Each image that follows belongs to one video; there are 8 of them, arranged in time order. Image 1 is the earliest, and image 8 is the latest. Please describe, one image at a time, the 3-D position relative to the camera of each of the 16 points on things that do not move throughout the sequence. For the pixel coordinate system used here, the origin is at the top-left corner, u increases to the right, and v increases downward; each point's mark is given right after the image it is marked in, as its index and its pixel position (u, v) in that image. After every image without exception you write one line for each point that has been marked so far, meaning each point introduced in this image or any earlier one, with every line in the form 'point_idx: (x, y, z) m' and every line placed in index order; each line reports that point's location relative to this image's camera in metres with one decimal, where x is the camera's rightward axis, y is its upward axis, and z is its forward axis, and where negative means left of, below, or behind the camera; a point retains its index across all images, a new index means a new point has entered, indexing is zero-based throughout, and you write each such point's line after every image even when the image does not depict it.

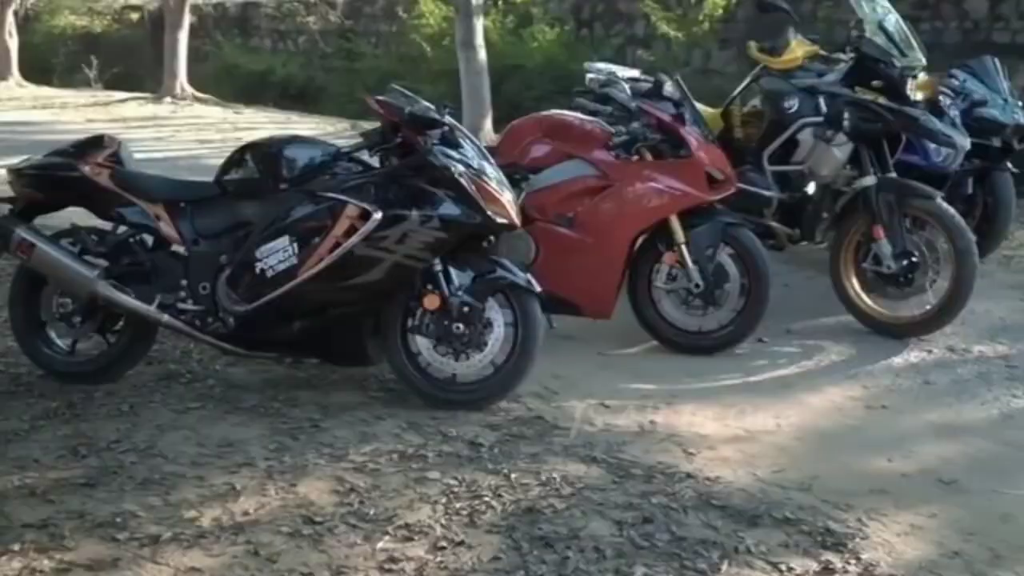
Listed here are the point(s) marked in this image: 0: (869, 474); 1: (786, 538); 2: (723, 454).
0: (+1.1, -0.6, +4.3) m
1: (+0.8, -0.7, +3.8) m
2: (+0.7, -0.5, +4.4) m
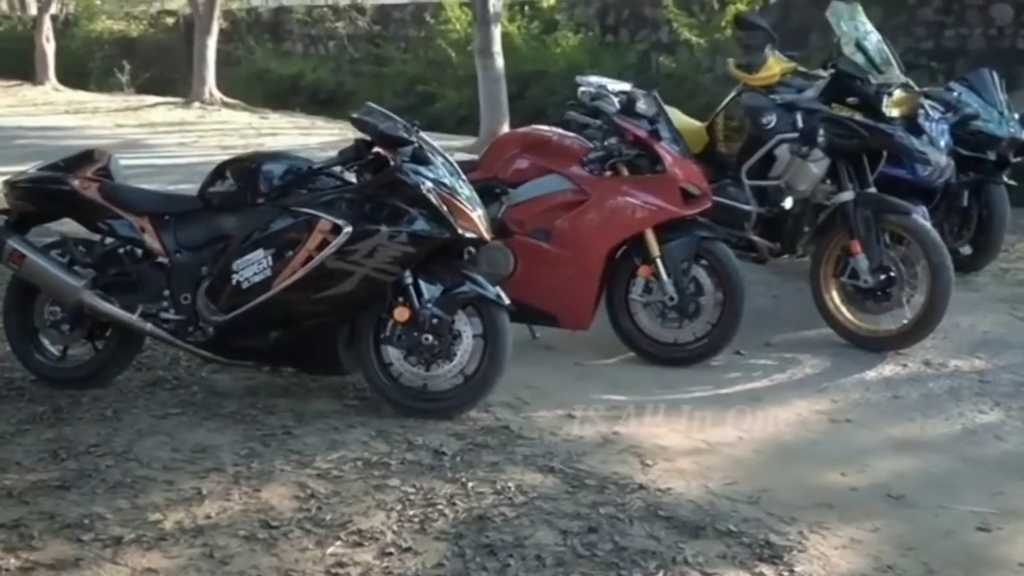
0: (+1.0, -0.6, +4.4) m
1: (+0.6, -0.7, +4.0) m
2: (+0.5, -0.6, +4.6) m
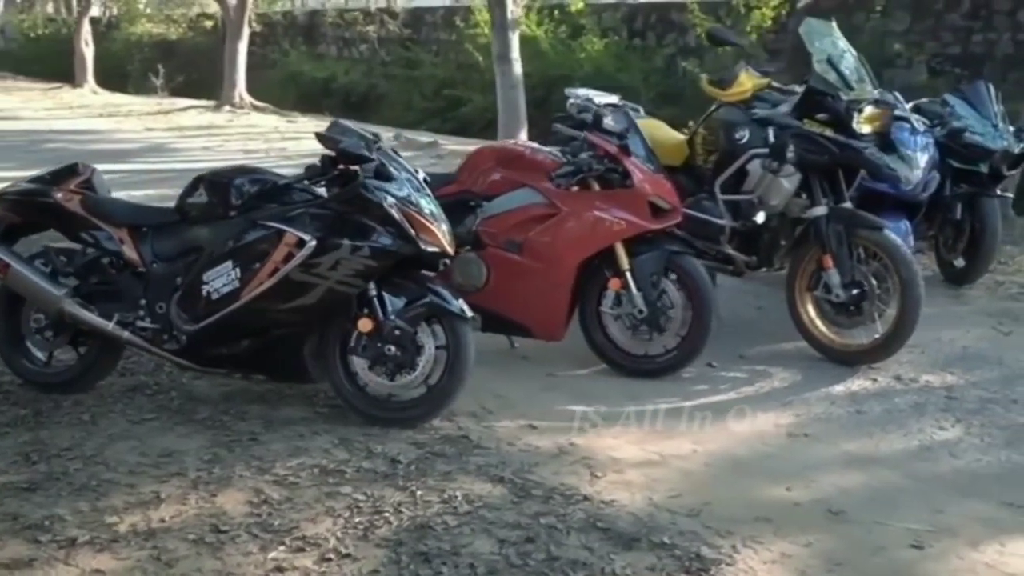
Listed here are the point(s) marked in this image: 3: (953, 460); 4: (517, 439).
0: (+0.8, -0.7, +4.5) m
1: (+0.4, -0.8, +4.1) m
2: (+0.4, -0.6, +4.7) m
3: (+1.5, -0.6, +4.9) m
4: (0.0, -0.5, +5.0) m
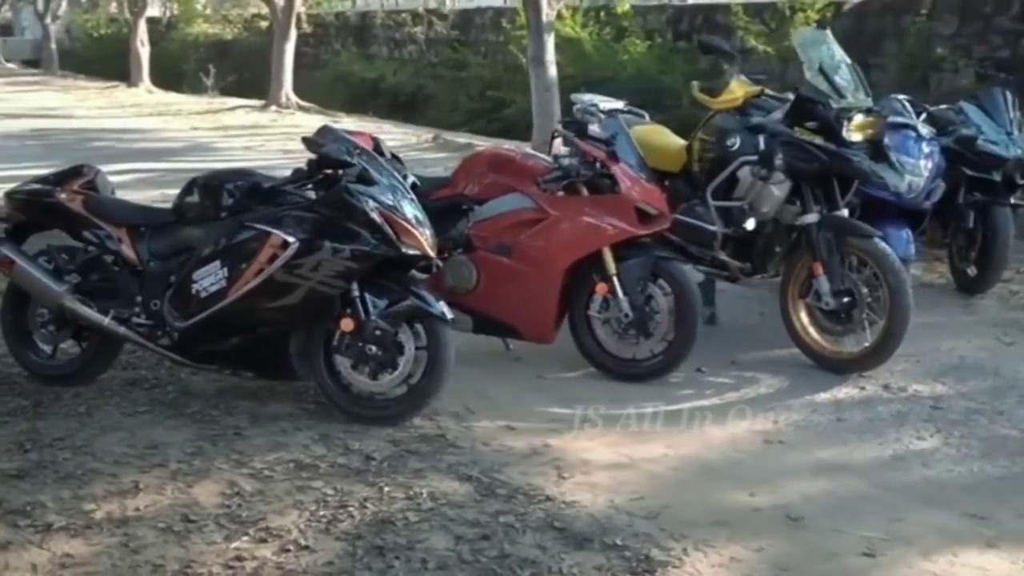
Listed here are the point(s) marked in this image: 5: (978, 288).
0: (+0.7, -0.7, +4.6) m
1: (+0.3, -0.8, +4.2) m
2: (+0.3, -0.6, +4.8) m
3: (+1.4, -0.6, +4.9) m
4: (-0.1, -0.5, +5.1) m
5: (+2.4, 0.0, +7.2) m
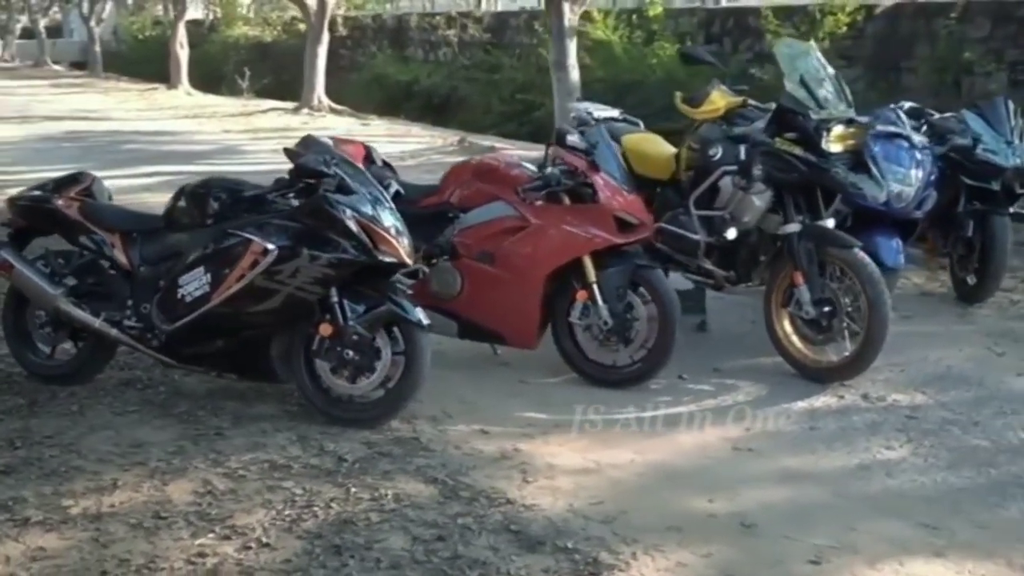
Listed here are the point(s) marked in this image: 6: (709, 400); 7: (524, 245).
0: (+0.6, -0.7, +4.7) m
1: (+0.1, -0.8, +4.3) m
2: (+0.2, -0.7, +4.9) m
3: (+1.3, -0.7, +5.0) m
4: (-0.2, -0.6, +5.2) m
5: (+2.4, 0.0, +7.2) m
6: (+0.8, -0.5, +5.8) m
7: (0.0, +0.2, +5.7) m
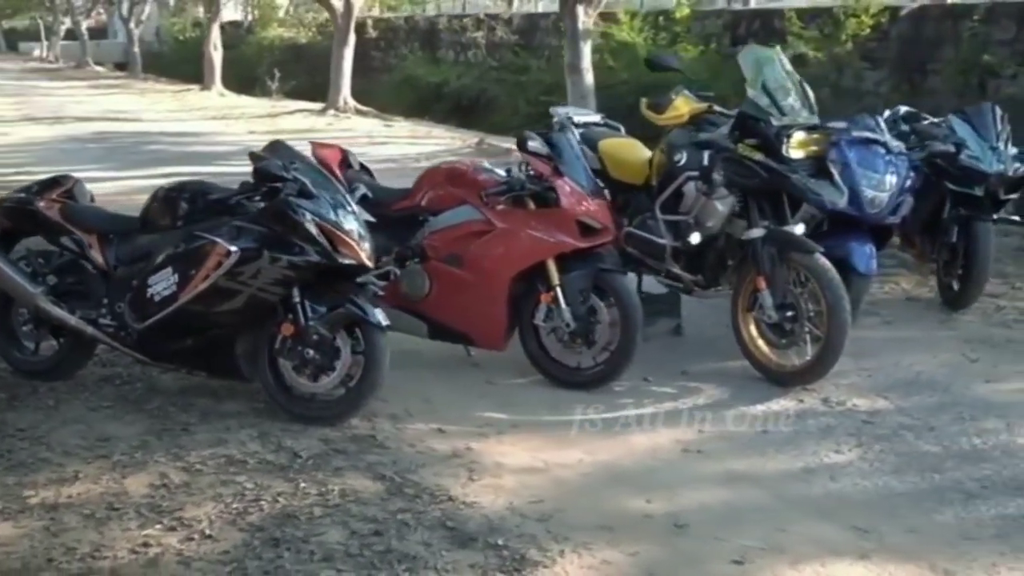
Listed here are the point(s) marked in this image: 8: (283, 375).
0: (+0.3, -0.8, +4.8) m
1: (-0.1, -0.9, +4.4) m
2: (0.0, -0.7, +5.0) m
3: (+1.1, -0.7, +5.1) m
4: (-0.3, -0.6, +5.4) m
5: (+2.3, -0.1, +7.3) m
6: (+0.7, -0.5, +5.9) m
7: (-0.1, +0.2, +5.9) m
8: (-0.9, -0.3, +5.5) m
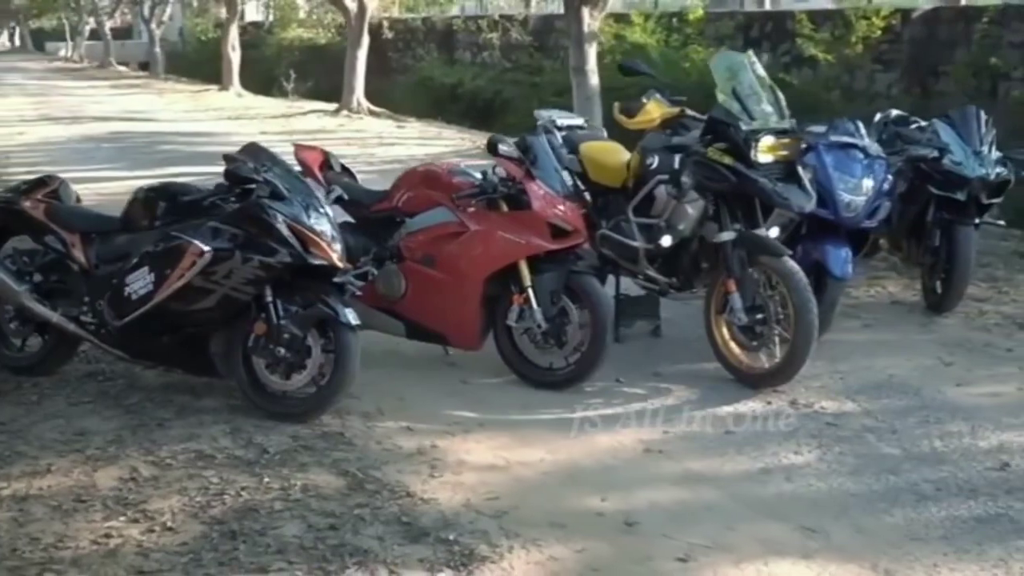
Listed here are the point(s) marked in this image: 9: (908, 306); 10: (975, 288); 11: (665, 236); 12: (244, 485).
0: (+0.2, -0.8, +4.9) m
1: (-0.3, -0.9, +4.5) m
2: (-0.2, -0.7, +5.1) m
3: (+1.0, -0.7, +5.1) m
4: (-0.5, -0.6, +5.5) m
5: (+2.2, -0.1, +7.3) m
6: (+0.5, -0.5, +5.9) m
7: (-0.2, +0.2, +6.0) m
8: (-1.0, -0.3, +5.7) m
9: (+2.2, -0.1, +7.6) m
10: (+2.6, 0.0, +7.9) m
11: (+0.7, +0.2, +6.1) m
12: (-1.0, -0.7, +5.0) m
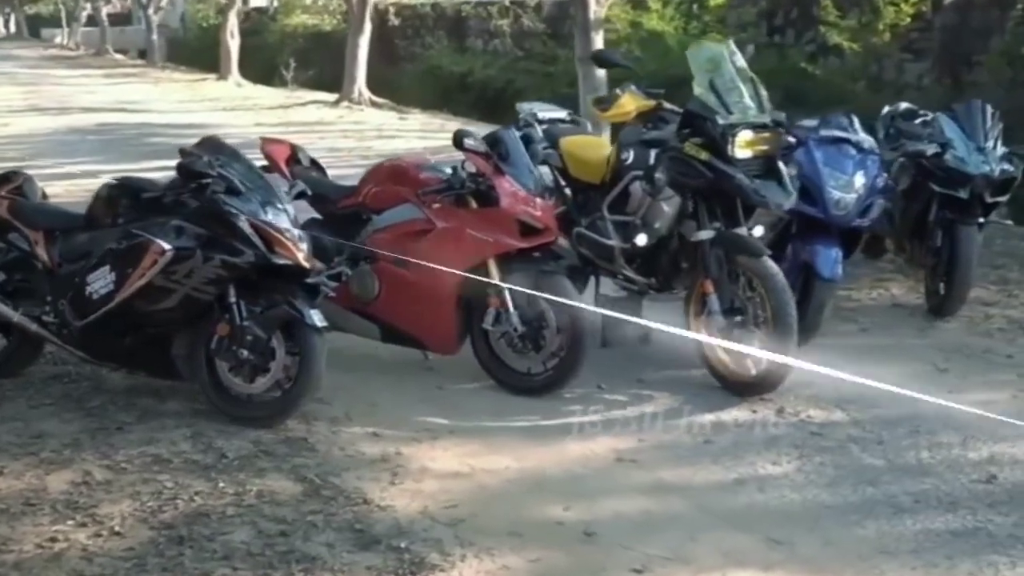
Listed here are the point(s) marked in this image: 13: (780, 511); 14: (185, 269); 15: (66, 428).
0: (+0.1, -0.8, +4.7) m
1: (-0.4, -0.9, +4.4) m
2: (-0.3, -0.7, +4.9) m
3: (+0.9, -0.7, +4.9) m
4: (-0.6, -0.6, +5.3) m
5: (+2.2, -0.1, +7.0) m
6: (+0.4, -0.5, +5.7) m
7: (-0.3, +0.2, +5.8) m
8: (-1.1, -0.3, +5.5) m
9: (+2.1, -0.1, +7.3) m
10: (+2.6, 0.0, +7.7) m
11: (+0.6, +0.2, +5.9) m
12: (-1.1, -0.7, +4.9) m
13: (+0.9, -0.8, +4.8) m
14: (-1.2, +0.1, +5.3) m
15: (-1.7, -0.5, +5.4) m
